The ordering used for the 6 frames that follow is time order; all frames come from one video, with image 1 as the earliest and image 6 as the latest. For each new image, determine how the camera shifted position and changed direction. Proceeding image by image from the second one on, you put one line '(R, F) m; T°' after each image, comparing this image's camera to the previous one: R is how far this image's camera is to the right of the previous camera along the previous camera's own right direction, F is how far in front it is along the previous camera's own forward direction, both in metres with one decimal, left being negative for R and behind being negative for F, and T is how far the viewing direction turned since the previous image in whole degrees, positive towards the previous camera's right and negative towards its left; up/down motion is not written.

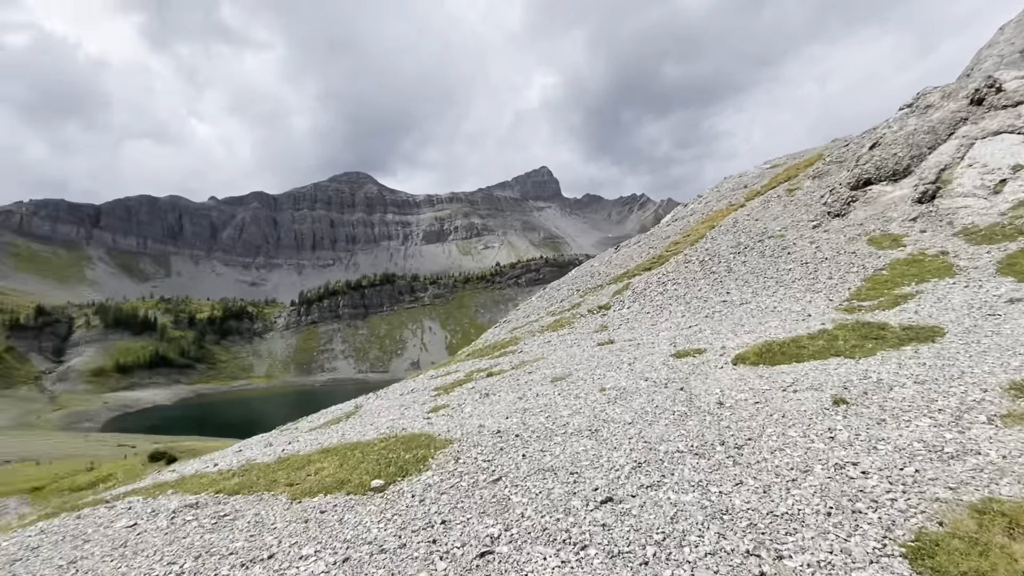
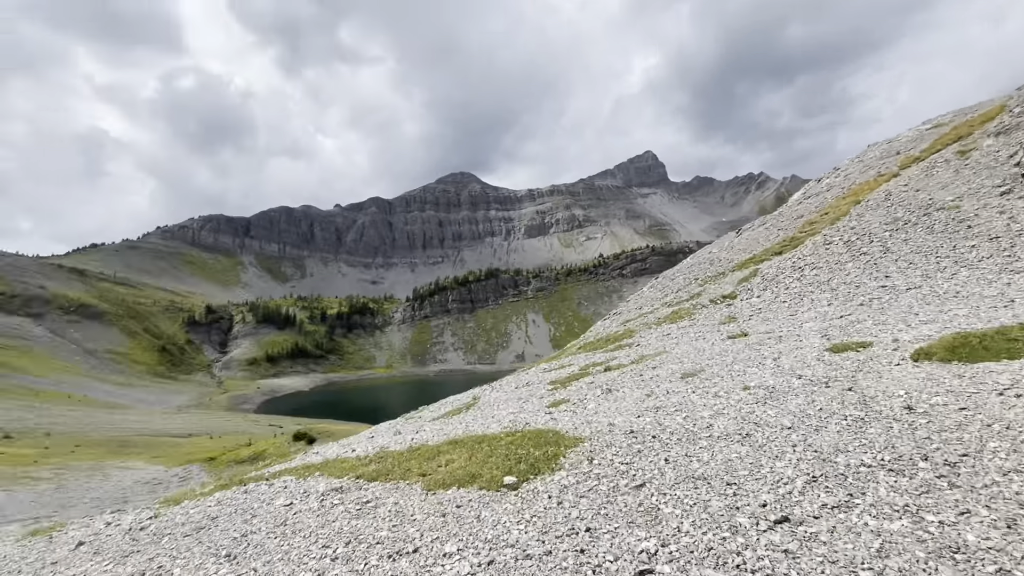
(-0.8, +0.8) m; -12°
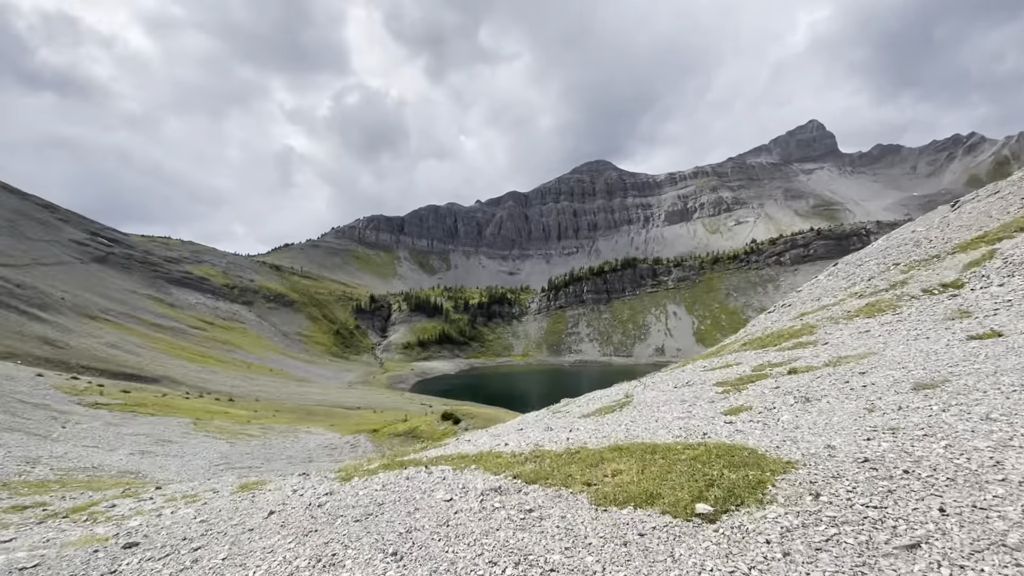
(-1.1, +1.7) m; -16°
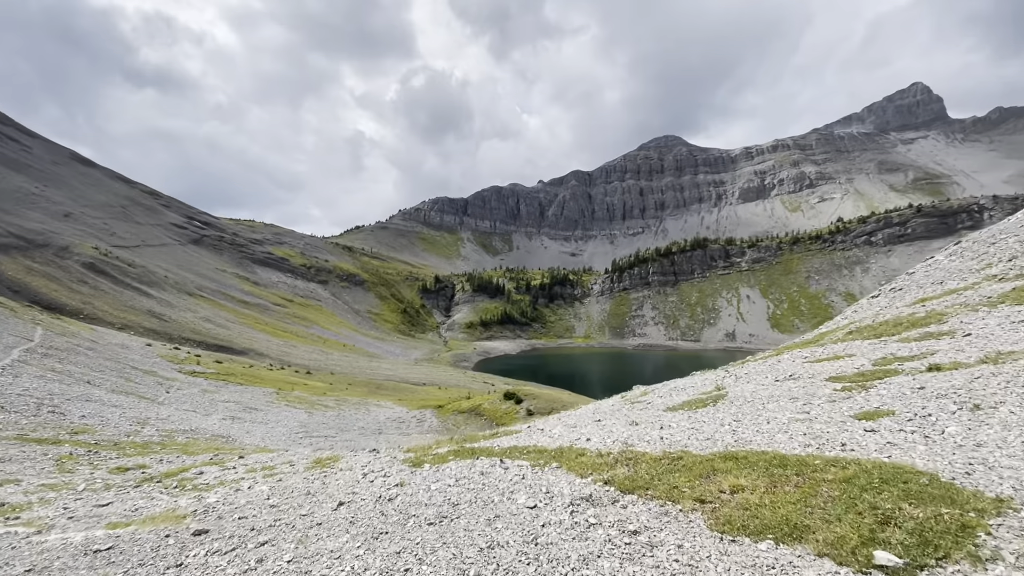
(-0.9, +2.0) m; -7°
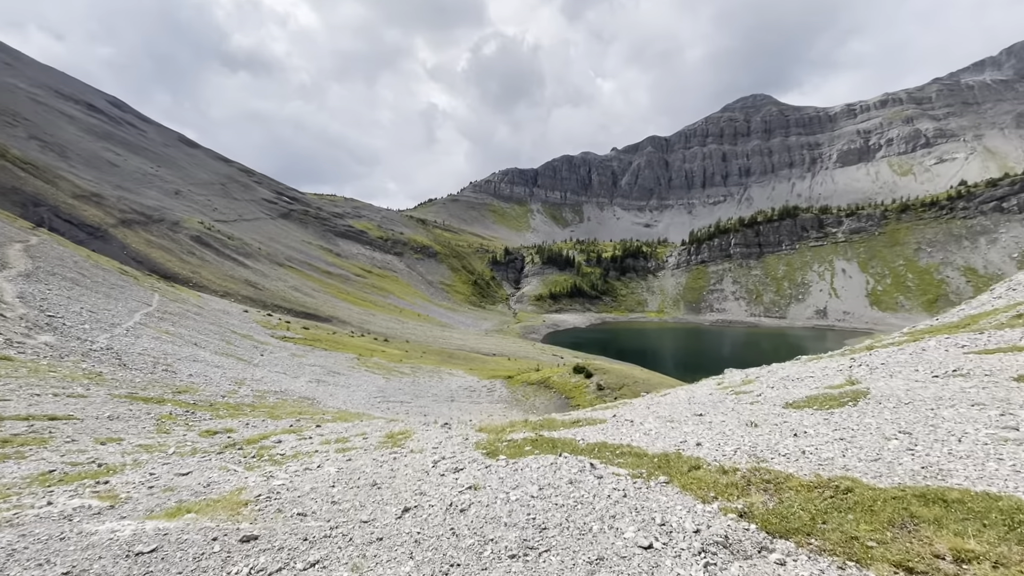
(-0.8, +3.0) m; -8°
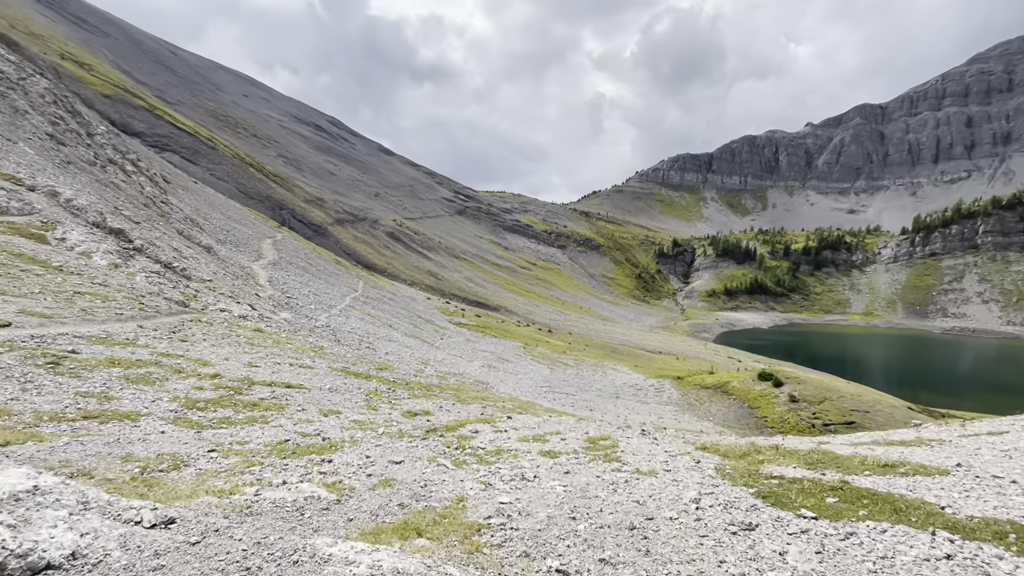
(-3.9, +4.1) m; -19°
